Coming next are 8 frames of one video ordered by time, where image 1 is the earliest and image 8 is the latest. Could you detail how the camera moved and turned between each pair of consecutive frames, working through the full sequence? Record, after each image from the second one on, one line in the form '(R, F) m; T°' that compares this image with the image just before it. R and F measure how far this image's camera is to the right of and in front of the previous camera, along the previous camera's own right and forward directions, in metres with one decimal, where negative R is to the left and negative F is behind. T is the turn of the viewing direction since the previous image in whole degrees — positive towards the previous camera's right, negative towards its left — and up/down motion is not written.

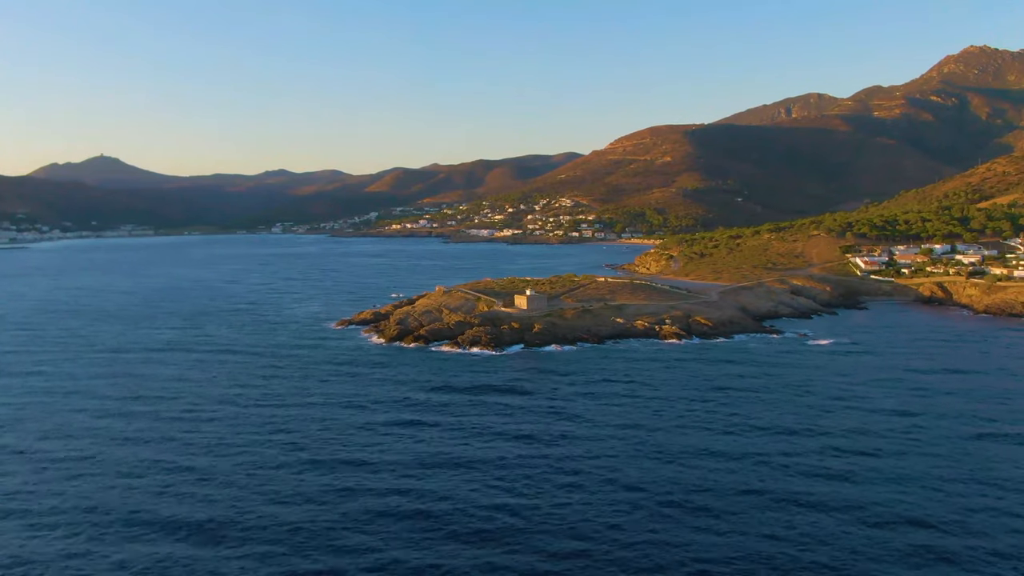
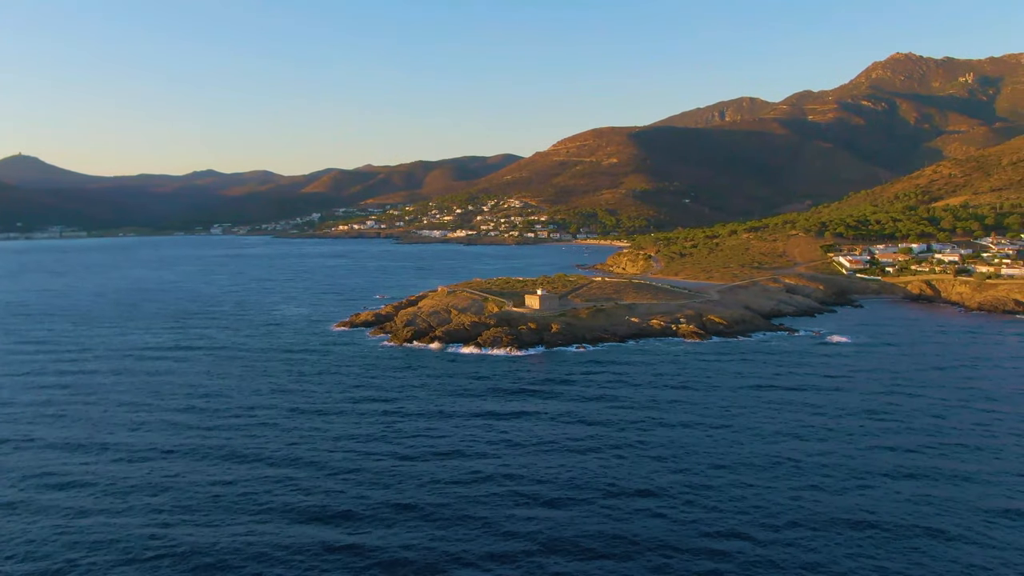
(-7.9, +0.7) m; +4°
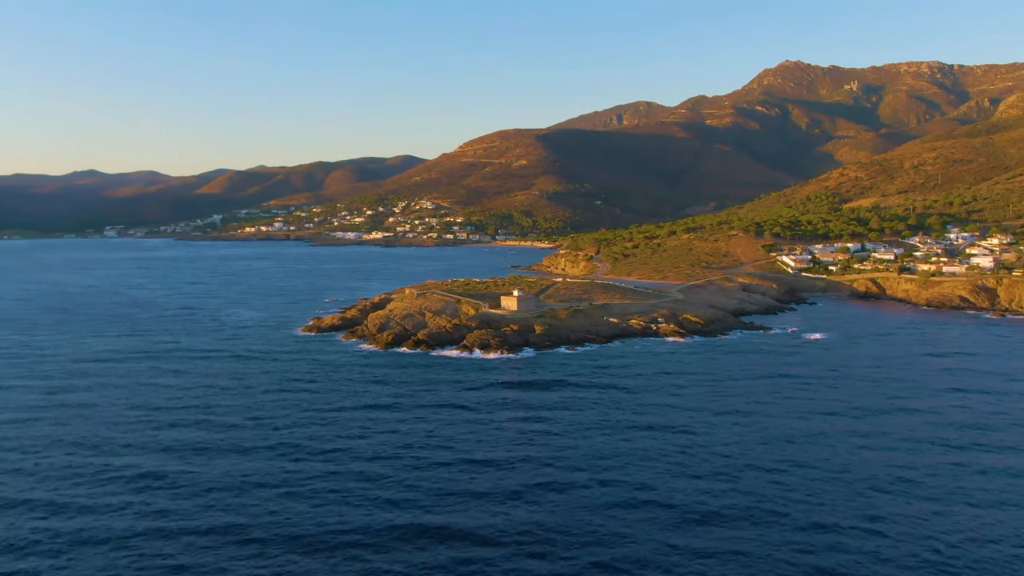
(-8.0, +0.8) m; +6°
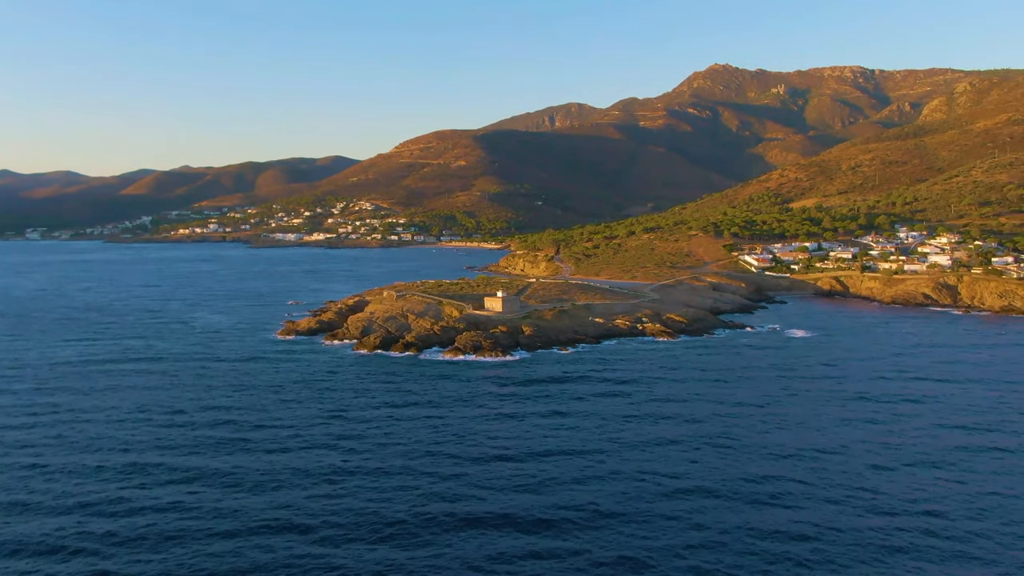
(-5.4, +0.4) m; +4°
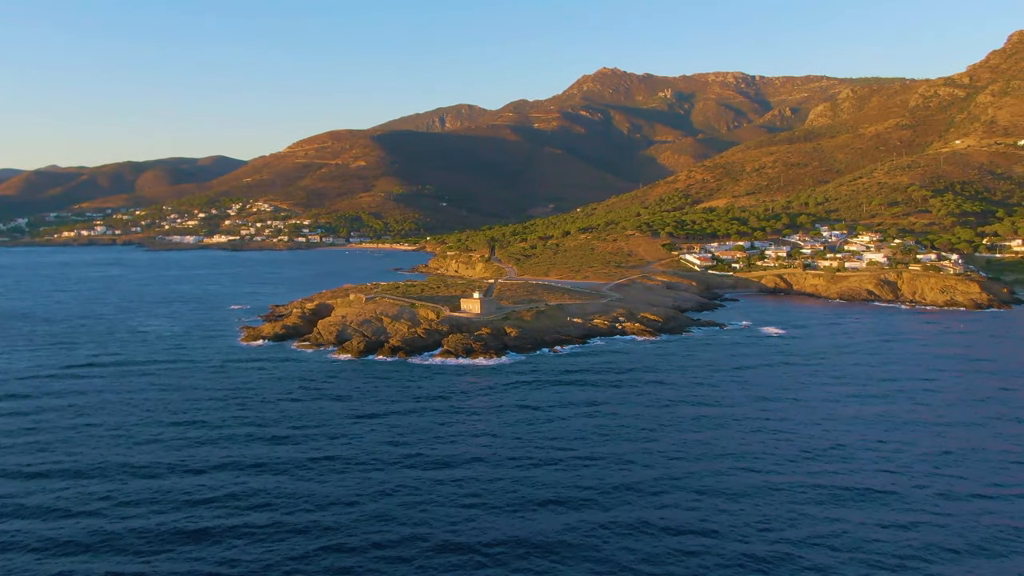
(-9.0, +1.1) m; +7°
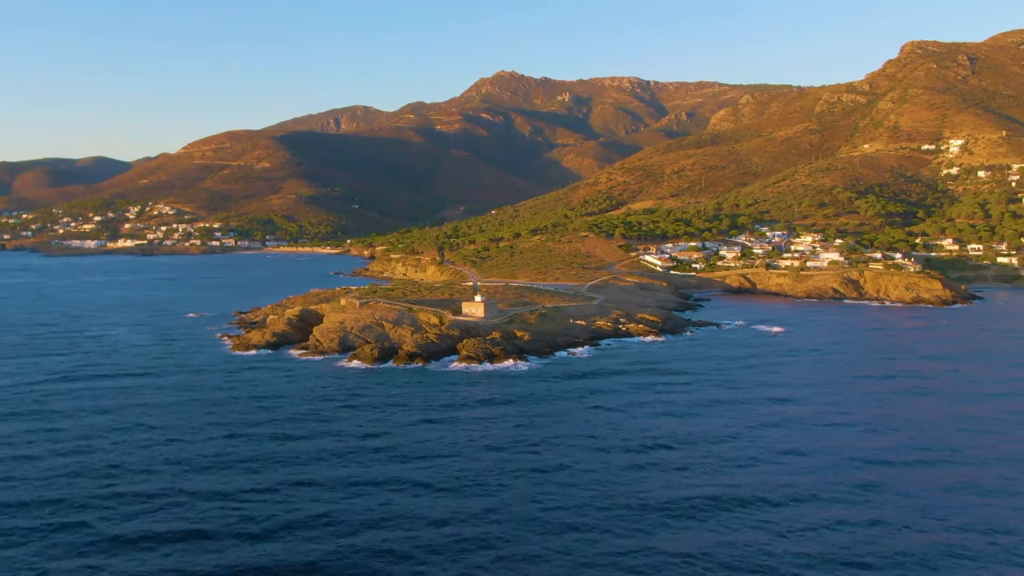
(-10.8, +1.6) m; +7°
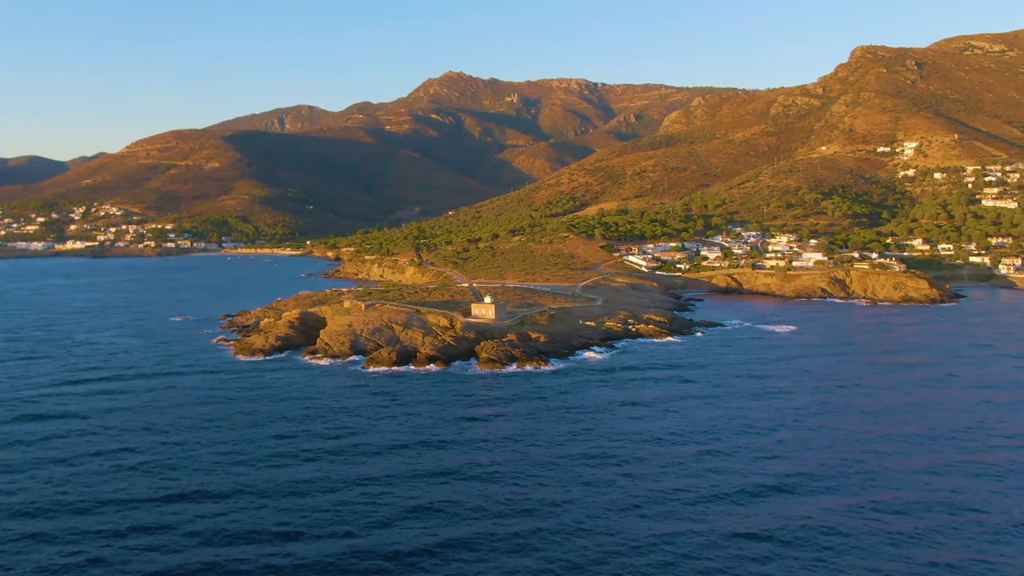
(-6.4, +0.9) m; +4°
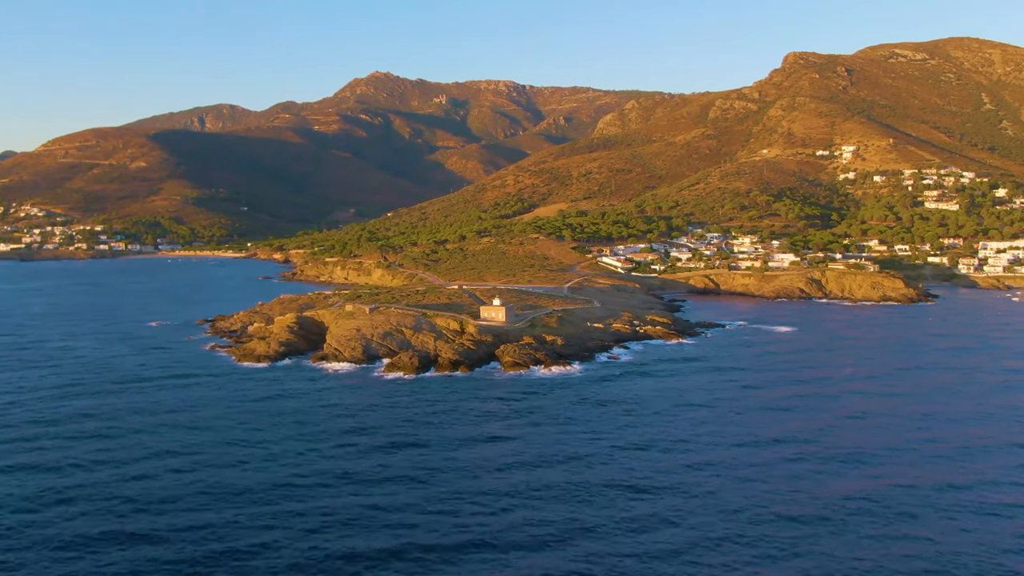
(-8.3, +1.3) m; +5°
